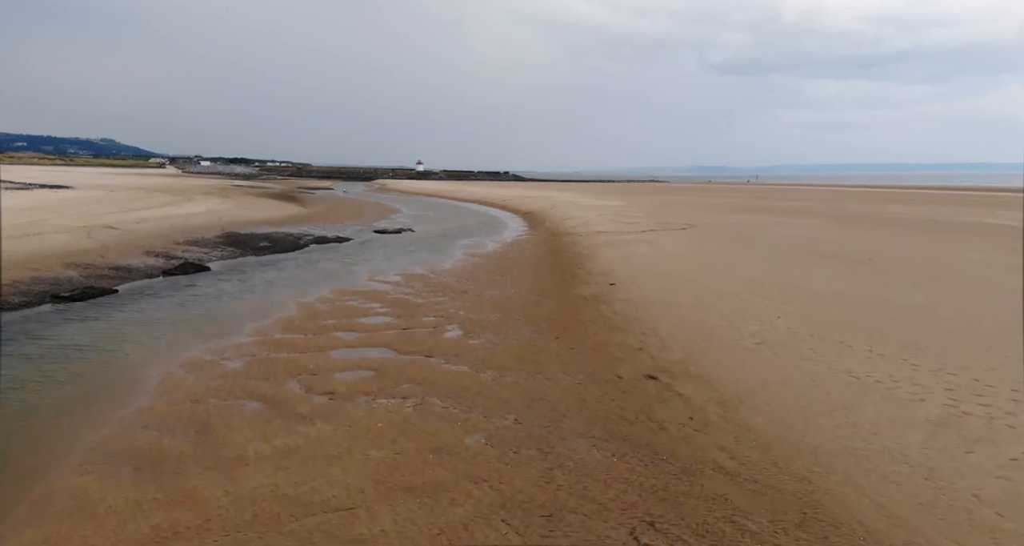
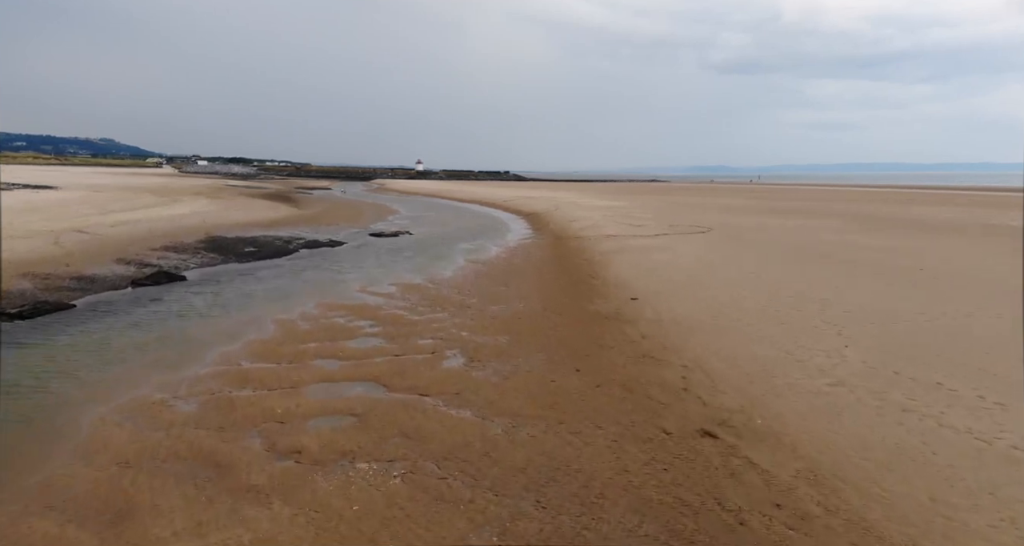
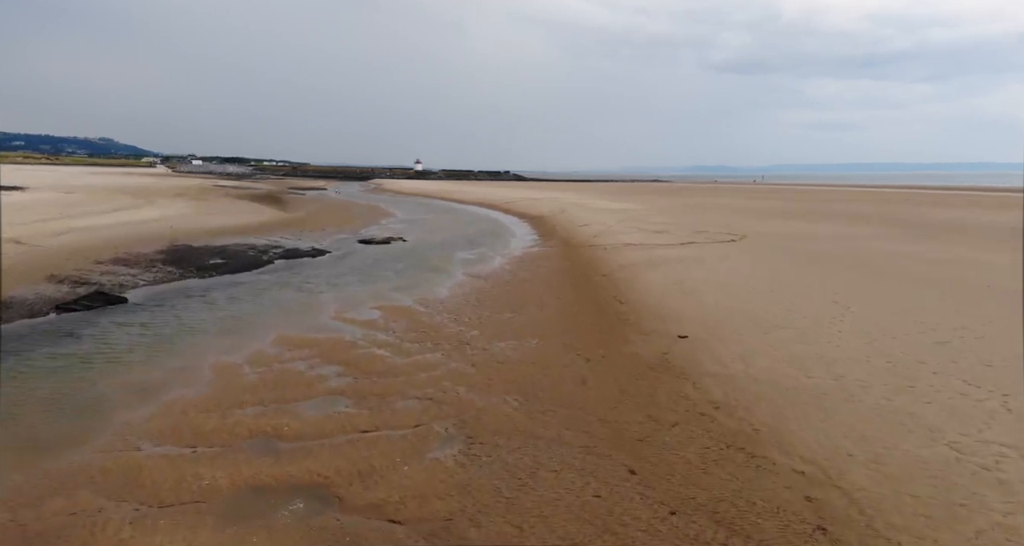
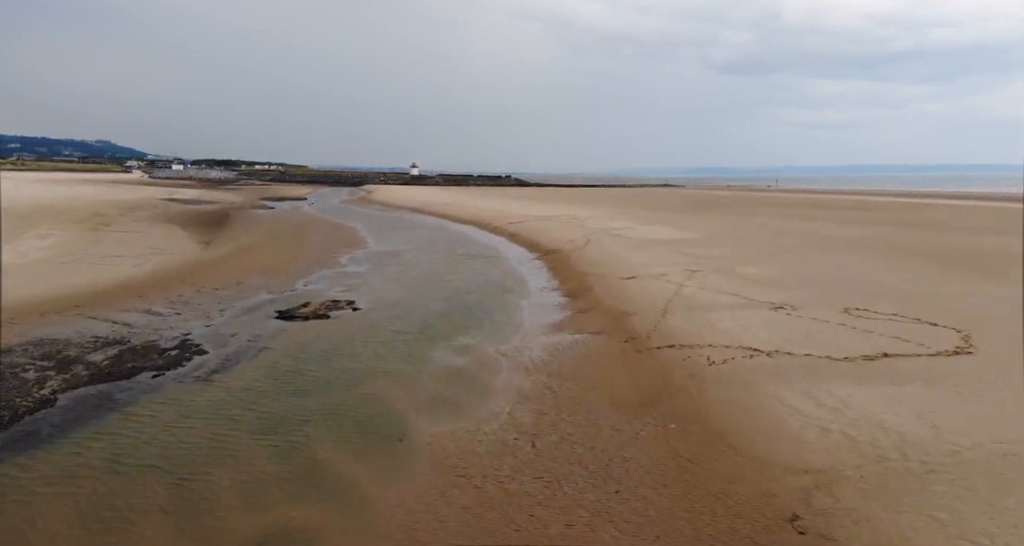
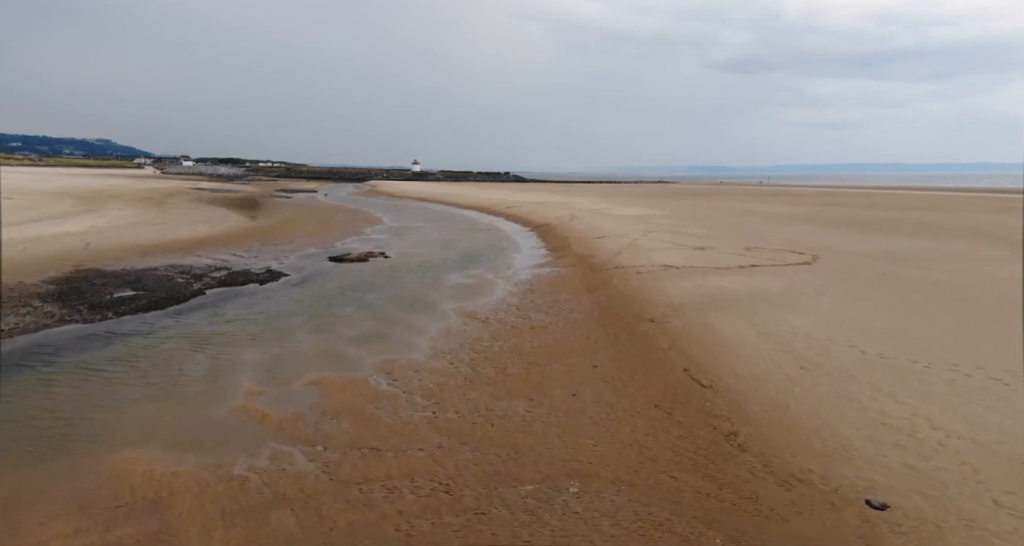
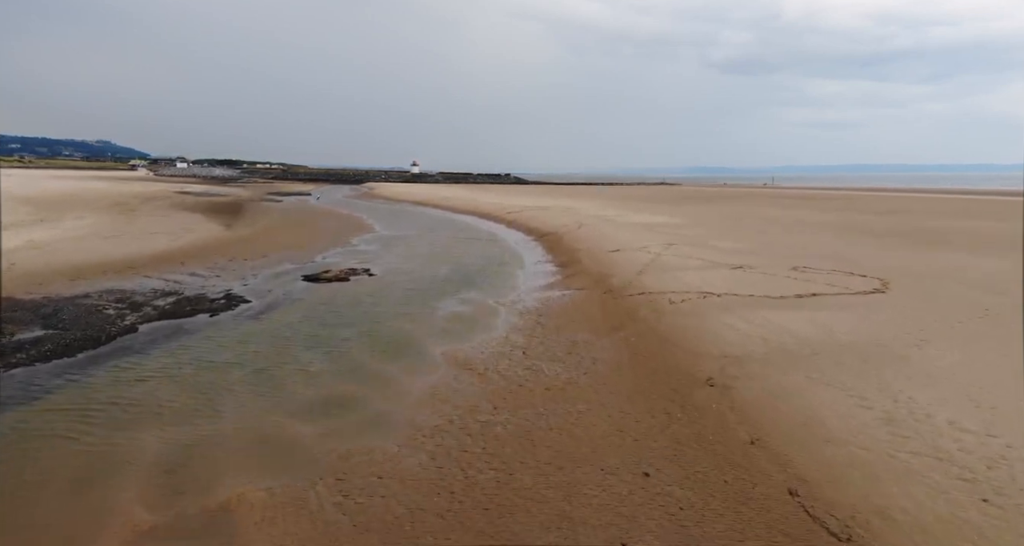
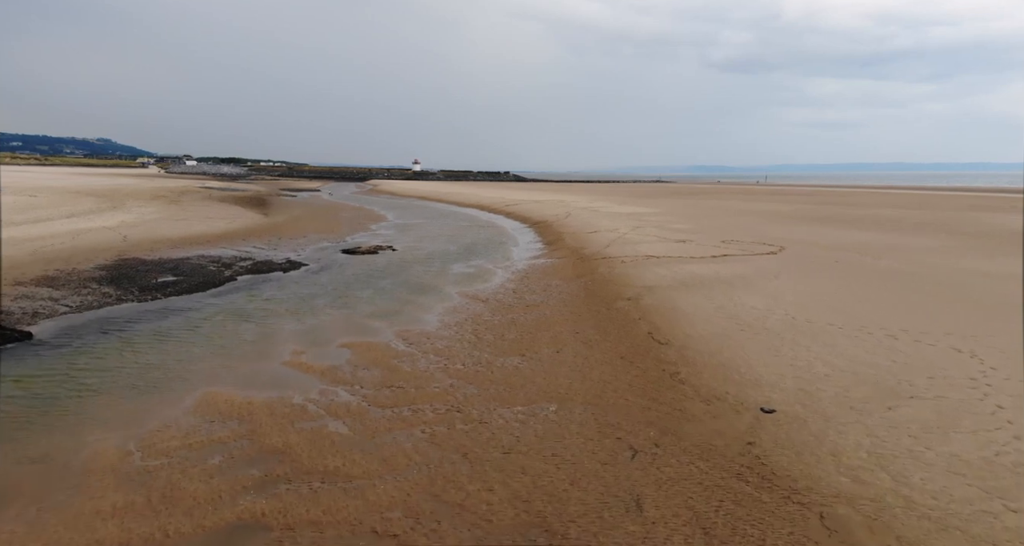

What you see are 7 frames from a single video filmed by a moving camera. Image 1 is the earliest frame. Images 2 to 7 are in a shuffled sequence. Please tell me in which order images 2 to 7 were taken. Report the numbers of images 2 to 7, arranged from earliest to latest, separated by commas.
2, 3, 7, 5, 6, 4
